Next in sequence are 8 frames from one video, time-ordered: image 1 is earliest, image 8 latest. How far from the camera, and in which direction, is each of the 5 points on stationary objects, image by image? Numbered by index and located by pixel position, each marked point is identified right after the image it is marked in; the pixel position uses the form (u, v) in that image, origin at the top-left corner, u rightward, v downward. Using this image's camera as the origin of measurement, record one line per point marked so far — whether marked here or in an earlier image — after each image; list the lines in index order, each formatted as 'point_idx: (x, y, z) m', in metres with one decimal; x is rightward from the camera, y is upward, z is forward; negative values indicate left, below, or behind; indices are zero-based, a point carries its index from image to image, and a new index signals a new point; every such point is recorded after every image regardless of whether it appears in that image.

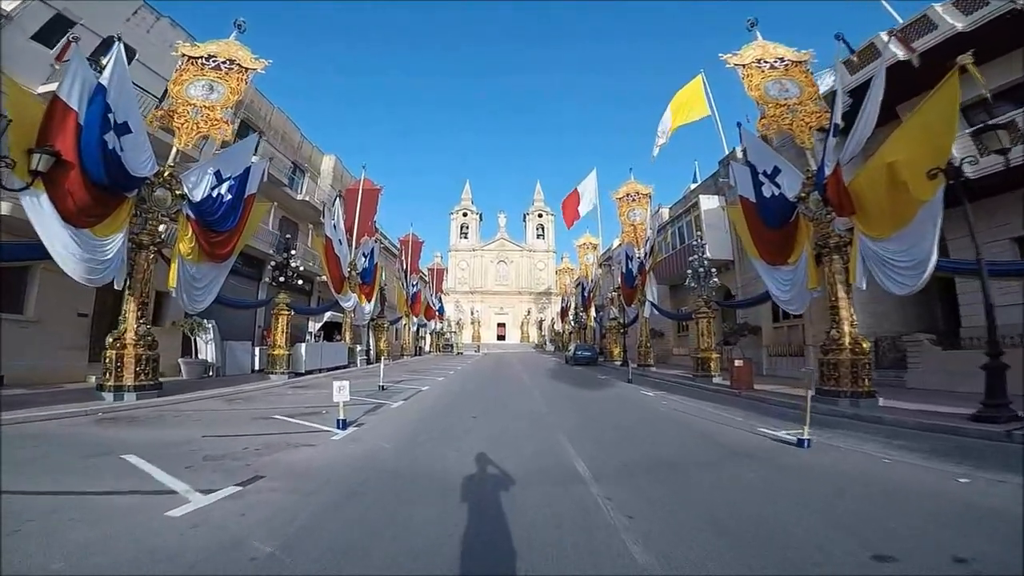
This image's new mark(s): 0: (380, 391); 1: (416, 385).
0: (-5.8, -4.5, +15.0) m
1: (-5.0, -5.0, +17.9) m
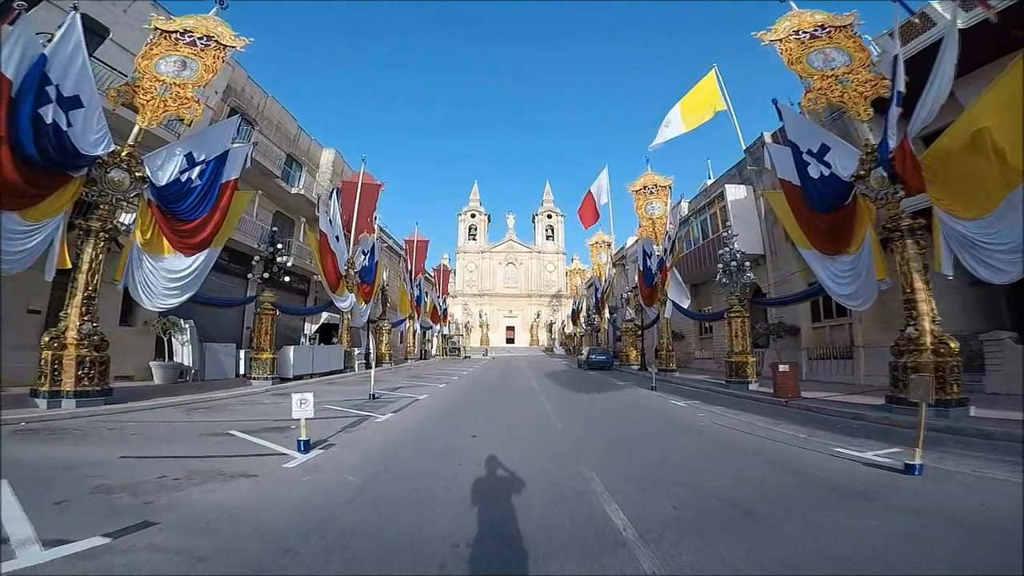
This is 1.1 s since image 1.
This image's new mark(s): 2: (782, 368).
0: (-5.5, -4.2, +13.2) m
1: (-4.6, -4.8, +16.0) m
2: (+10.6, -3.1, +13.6) m
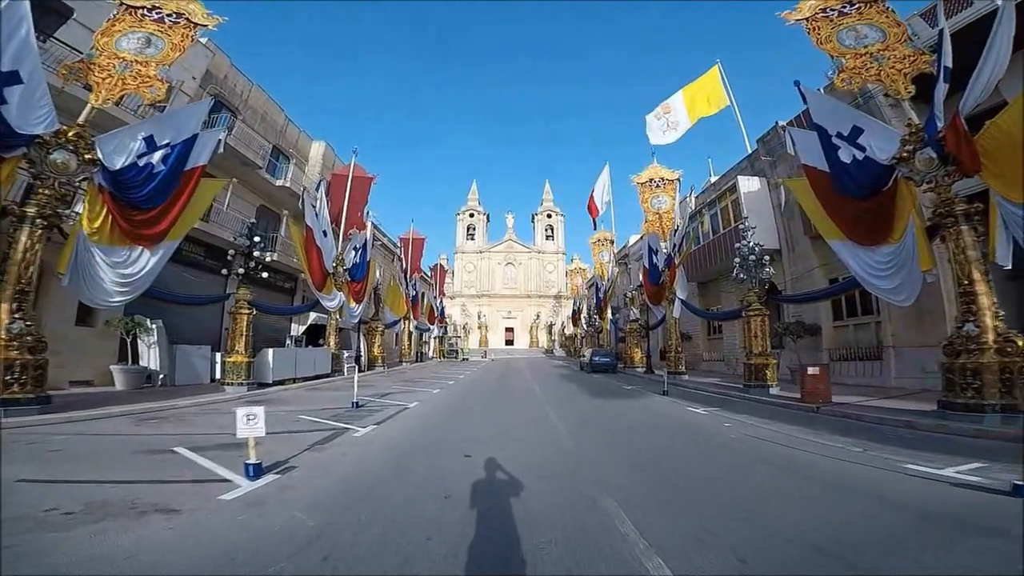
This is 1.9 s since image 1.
0: (-5.5, -4.1, +11.7) m
1: (-4.6, -4.7, +14.6) m
2: (+10.6, -2.9, +12.3) m
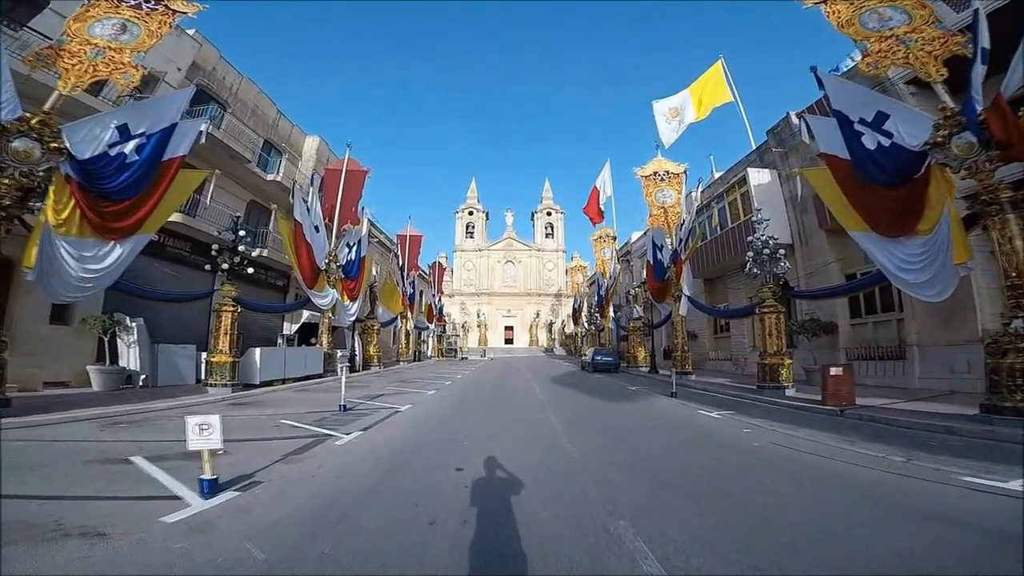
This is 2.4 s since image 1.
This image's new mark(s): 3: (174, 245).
0: (-5.5, -3.9, +10.9) m
1: (-4.6, -4.5, +13.8) m
2: (+10.6, -2.7, +11.4) m
3: (-17.0, +2.1, +17.6) m
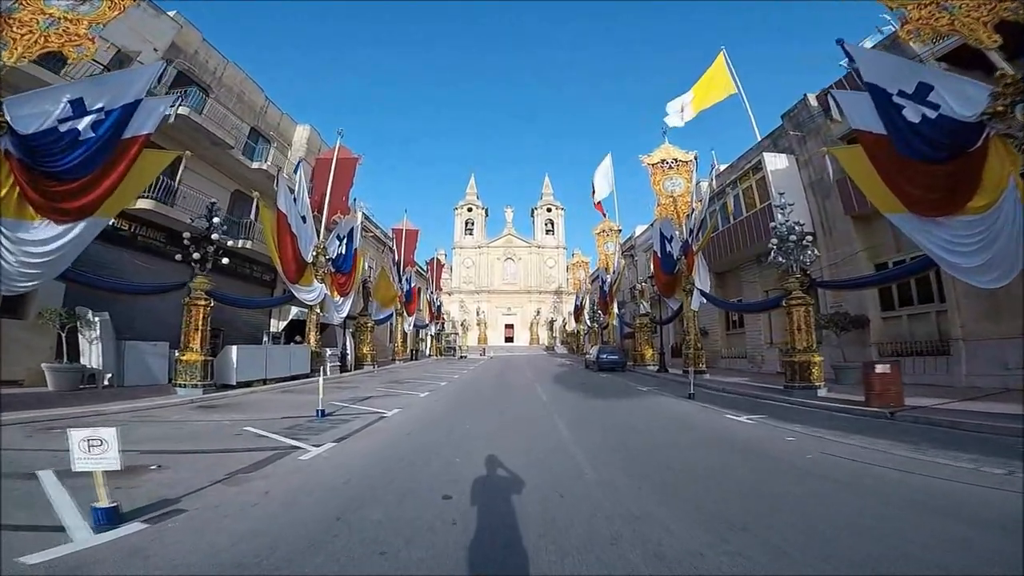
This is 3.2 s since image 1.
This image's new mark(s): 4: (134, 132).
0: (-5.5, -3.6, +9.6) m
1: (-4.6, -4.2, +12.5) m
2: (+10.6, -2.3, +10.1) m
3: (-17.0, +2.4, +16.3) m
4: (-11.7, +4.9, +10.6) m
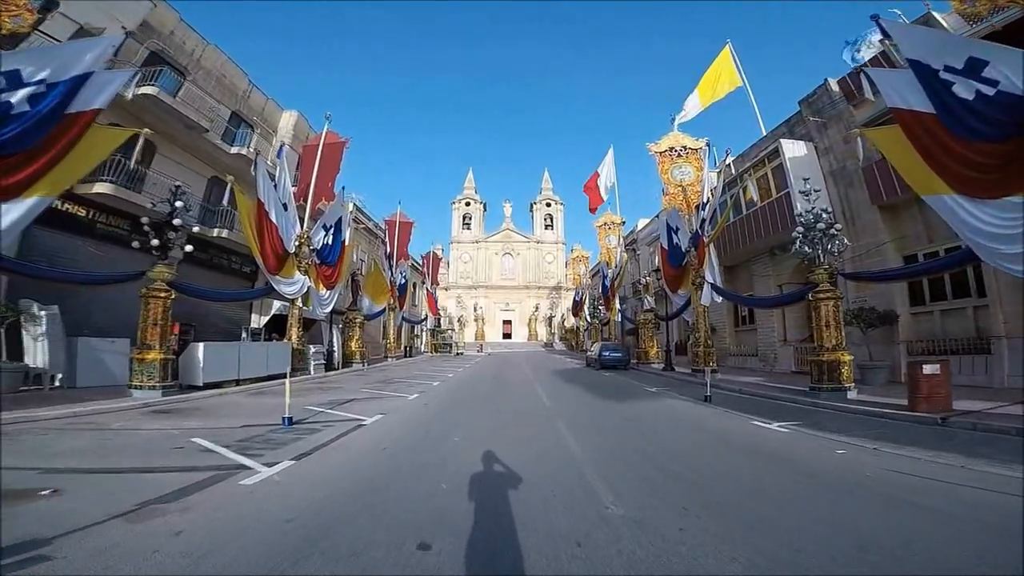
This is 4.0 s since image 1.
0: (-5.5, -3.3, +8.3) m
1: (-4.7, -3.8, +11.2) m
2: (+10.5, -2.1, +8.9) m
3: (-17.1, +2.8, +14.8) m
4: (-11.8, +5.2, +9.2) m
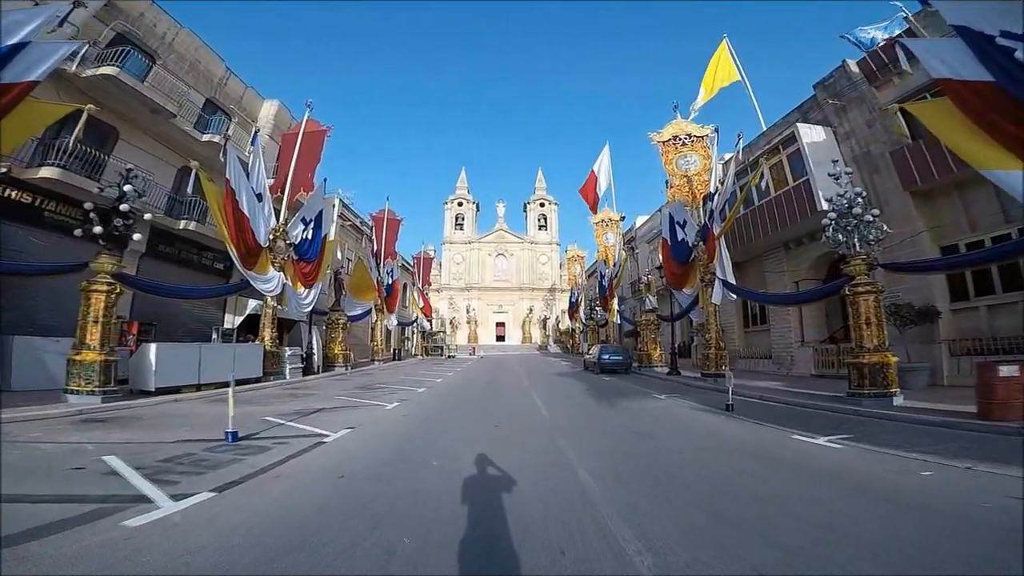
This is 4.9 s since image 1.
0: (-5.7, -3.0, +6.7) m
1: (-4.8, -3.6, +9.6) m
2: (+10.4, -1.8, +7.5) m
3: (-17.3, +3.0, +13.2) m
4: (-11.9, +5.5, +7.7) m
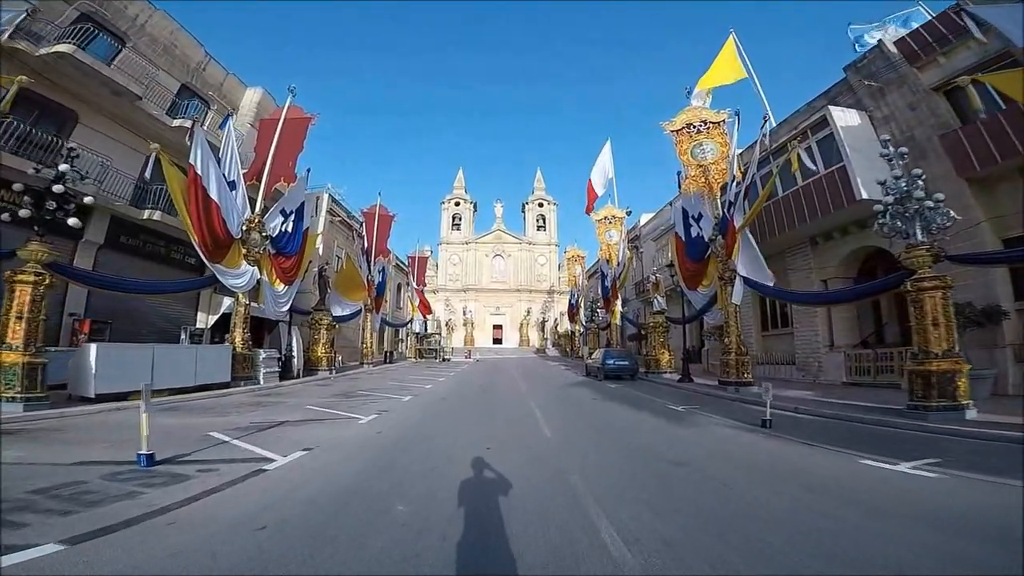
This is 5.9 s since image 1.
0: (-5.7, -2.7, +5.2) m
1: (-4.8, -3.4, +8.0) m
2: (+10.4, -1.7, +5.9) m
3: (-17.3, +3.3, +11.7) m
4: (-11.9, +5.8, +6.2) m
